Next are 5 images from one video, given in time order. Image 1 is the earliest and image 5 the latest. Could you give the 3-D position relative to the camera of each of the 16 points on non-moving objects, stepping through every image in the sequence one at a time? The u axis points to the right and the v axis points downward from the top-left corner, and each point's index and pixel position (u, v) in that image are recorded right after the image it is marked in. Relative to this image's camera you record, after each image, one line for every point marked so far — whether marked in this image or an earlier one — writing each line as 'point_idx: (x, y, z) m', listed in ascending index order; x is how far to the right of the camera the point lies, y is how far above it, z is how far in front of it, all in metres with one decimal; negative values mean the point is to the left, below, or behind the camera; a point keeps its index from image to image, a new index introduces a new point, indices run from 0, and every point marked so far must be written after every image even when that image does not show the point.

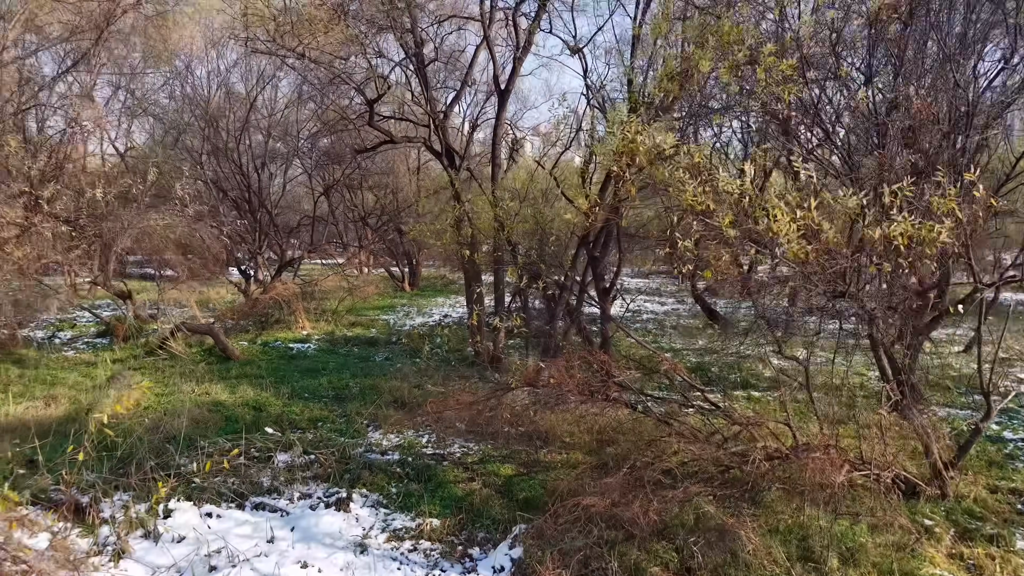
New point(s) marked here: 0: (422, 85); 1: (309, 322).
0: (-1.0, +2.2, +7.7) m
1: (-3.2, -0.5, +11.2) m
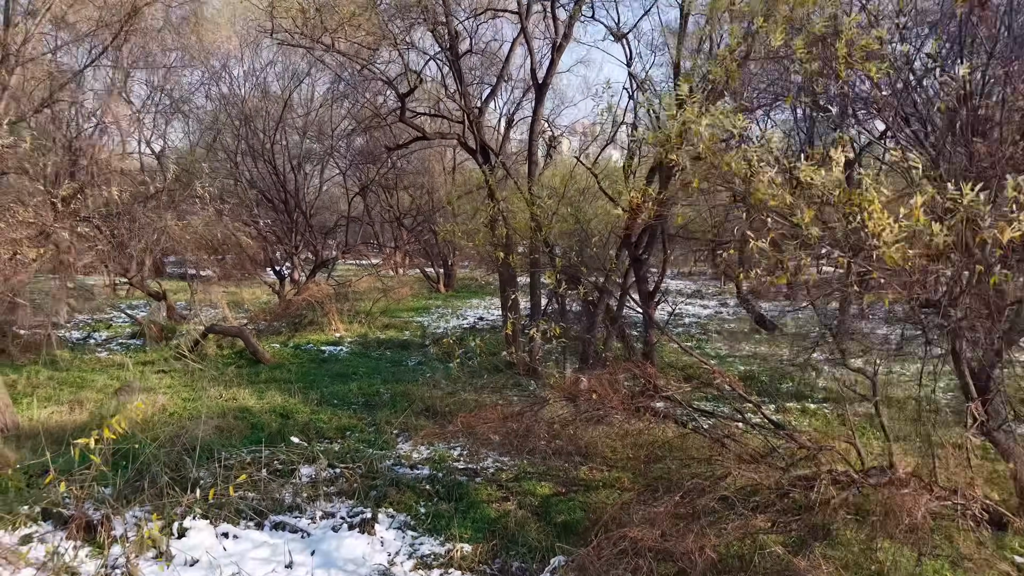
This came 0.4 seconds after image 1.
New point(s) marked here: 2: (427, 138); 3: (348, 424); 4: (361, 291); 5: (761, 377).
0: (-0.6, +2.1, +7.4) m
1: (-2.6, -0.6, +11.0) m
2: (-0.8, +1.4, +6.5) m
3: (-1.3, -1.1, +5.7) m
4: (-2.7, -0.1, +13.1) m
5: (+2.3, -0.8, +6.6) m
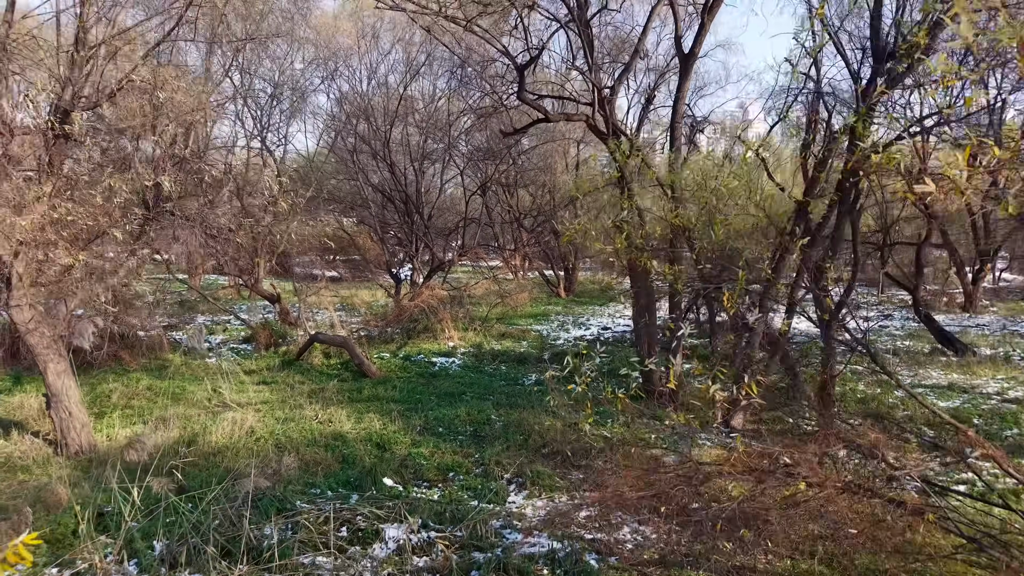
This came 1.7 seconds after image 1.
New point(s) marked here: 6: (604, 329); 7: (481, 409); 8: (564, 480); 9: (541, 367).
0: (+0.6, +2.0, +6.3) m
1: (-0.8, -0.6, +10.3) m
2: (+0.3, +1.3, +5.5) m
3: (-0.4, -1.1, +4.7) m
4: (-0.6, -0.1, +12.3) m
5: (+3.3, -0.9, +5.1) m
6: (+1.3, -0.6, +10.6) m
7: (-0.3, -1.0, +5.9) m
8: (+0.3, -1.2, +4.5) m
9: (+0.3, -0.8, +7.8) m
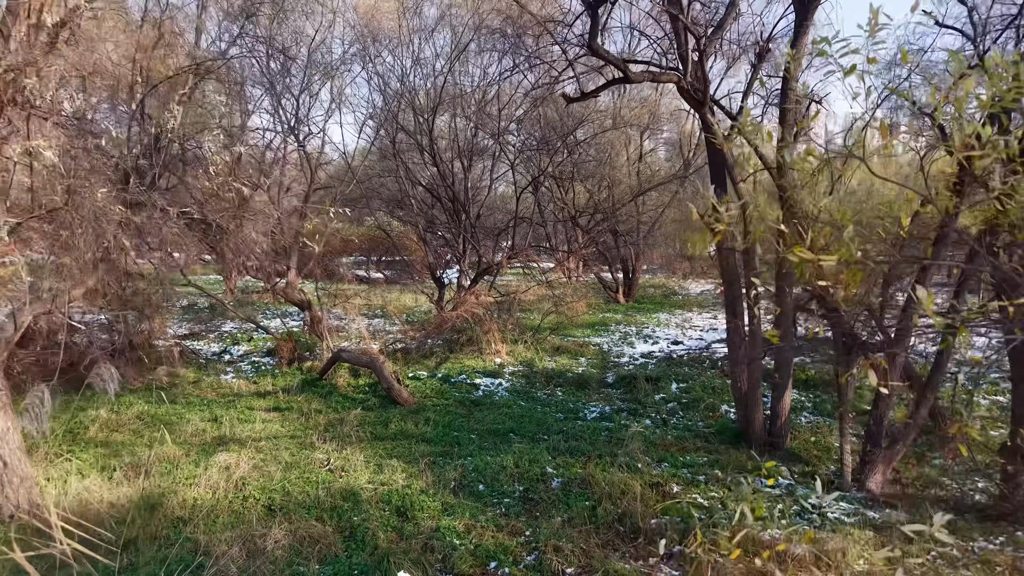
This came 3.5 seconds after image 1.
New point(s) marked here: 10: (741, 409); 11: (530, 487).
0: (+1.1, +1.9, +5.0) m
1: (-0.1, -0.7, +9.0) m
2: (+0.7, +1.2, +4.2) m
3: (-0.1, -1.2, +3.5) m
4: (+0.3, -0.2, +11.1) m
5: (+3.6, -1.0, +3.6) m
6: (+2.1, -0.7, +9.2) m
7: (+0.1, -1.1, +4.6) m
8: (+0.6, -1.3, +3.2) m
9: (+0.8, -0.9, +6.5) m
10: (+1.6, -0.8, +5.2) m
11: (+0.1, -1.1, +4.2) m
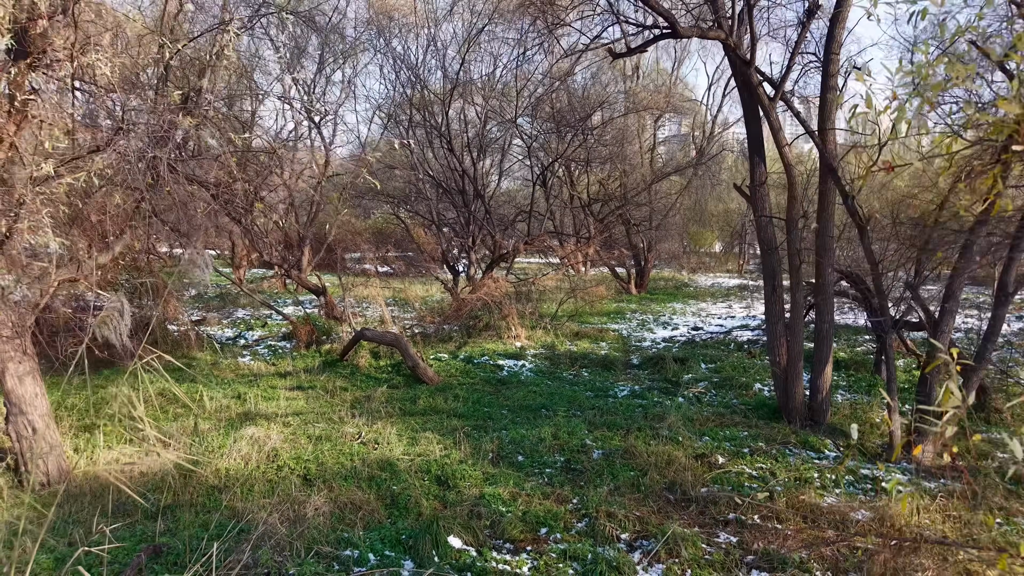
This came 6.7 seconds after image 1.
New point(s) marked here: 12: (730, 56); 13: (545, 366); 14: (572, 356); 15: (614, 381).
0: (+1.3, +2.1, +4.9) m
1: (+0.1, -0.5, +8.9) m
2: (+0.9, +1.4, +4.1) m
3: (+0.1, -1.0, +3.4) m
4: (+0.5, 0.0, +10.9) m
5: (+3.8, -0.9, +3.5) m
6: (+2.3, -0.5, +9.1) m
7: (+0.4, -0.9, +4.5) m
8: (+0.8, -1.1, +3.1) m
9: (+1.1, -0.7, +6.4) m
10: (+1.8, -0.6, +5.1) m
11: (+0.3, -0.9, +4.1) m
12: (+1.4, +1.4, +4.8) m
13: (+0.3, -0.7, +6.8) m
14: (+0.6, -0.7, +7.2) m
15: (+0.9, -0.8, +6.1) m
